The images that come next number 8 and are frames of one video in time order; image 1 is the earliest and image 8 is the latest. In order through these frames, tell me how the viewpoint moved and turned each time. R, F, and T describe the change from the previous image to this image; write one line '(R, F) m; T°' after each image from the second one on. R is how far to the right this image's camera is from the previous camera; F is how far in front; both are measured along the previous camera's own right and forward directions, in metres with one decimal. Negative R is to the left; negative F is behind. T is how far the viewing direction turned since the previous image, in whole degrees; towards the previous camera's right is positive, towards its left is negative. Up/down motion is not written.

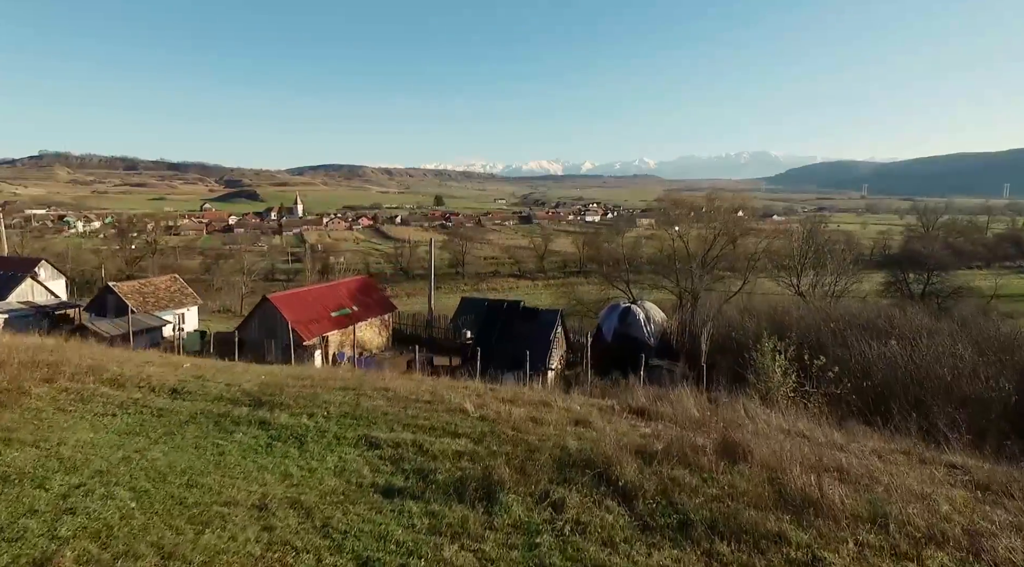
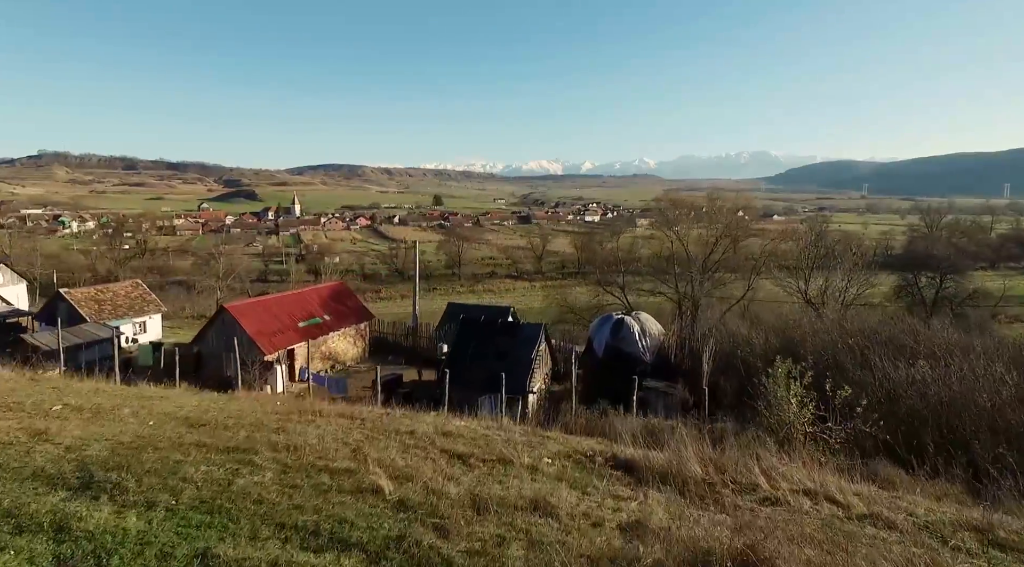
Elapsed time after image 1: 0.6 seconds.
(+0.2, +0.9) m; 0°
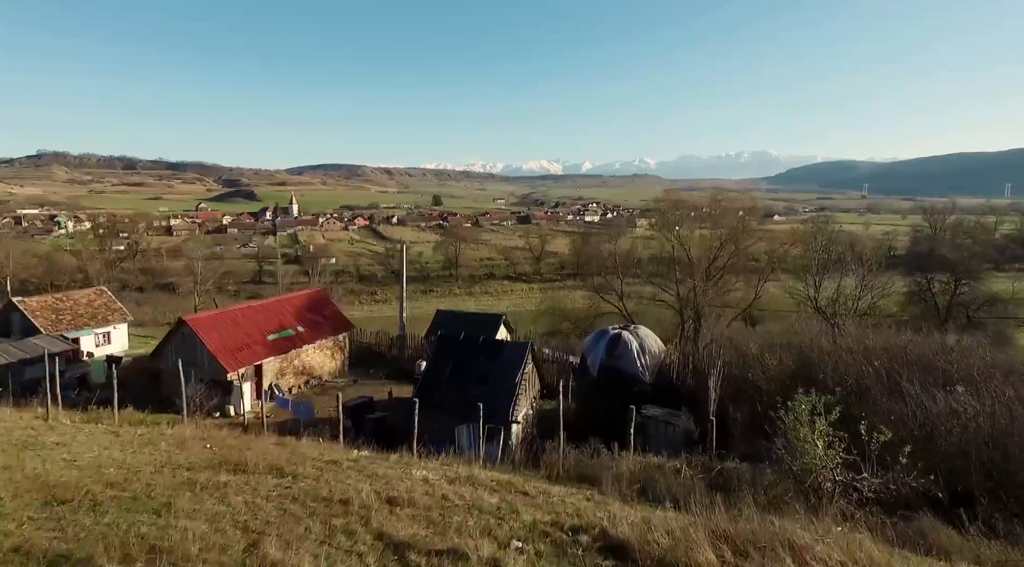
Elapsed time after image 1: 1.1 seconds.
(+0.2, +0.8) m; 0°
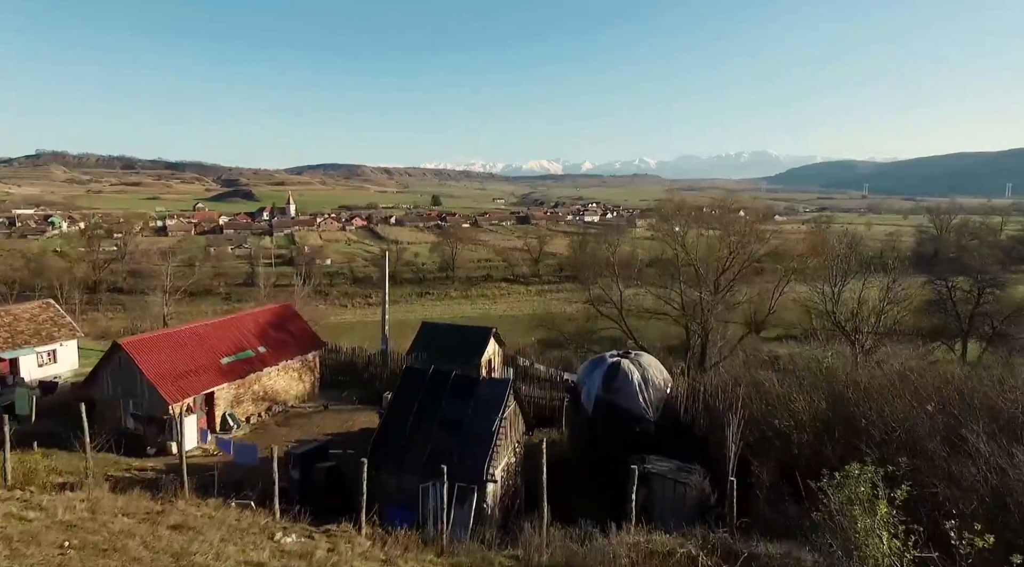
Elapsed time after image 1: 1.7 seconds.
(+0.2, +1.1) m; 0°
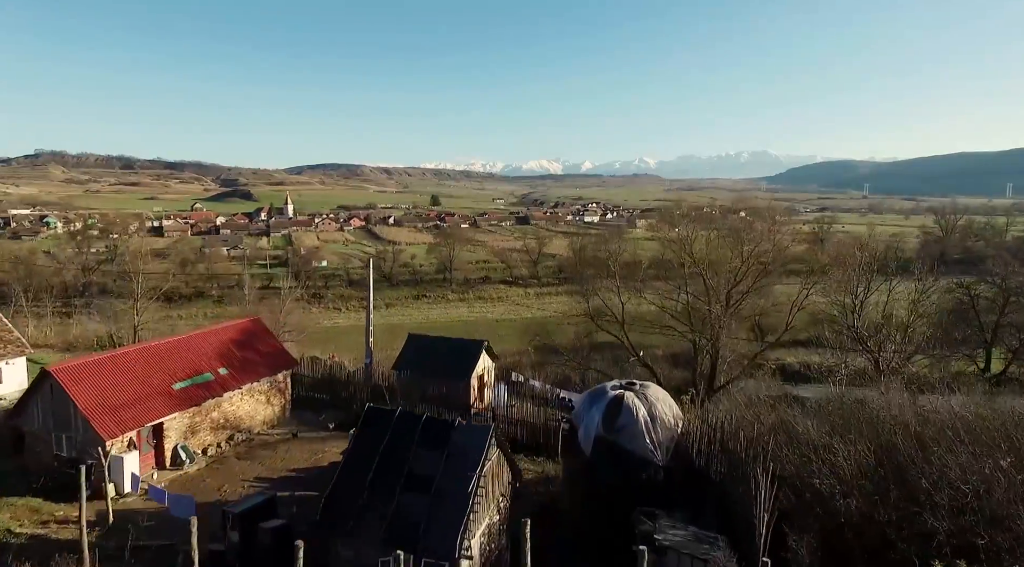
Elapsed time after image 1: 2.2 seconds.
(+0.1, +0.9) m; 0°
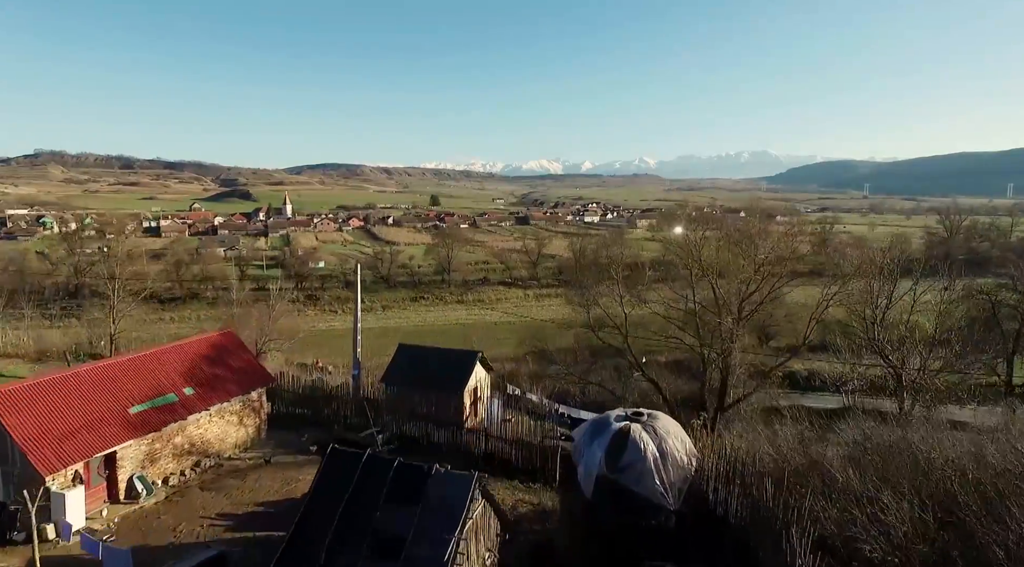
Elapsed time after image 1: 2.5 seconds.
(+0.1, +0.7) m; 0°
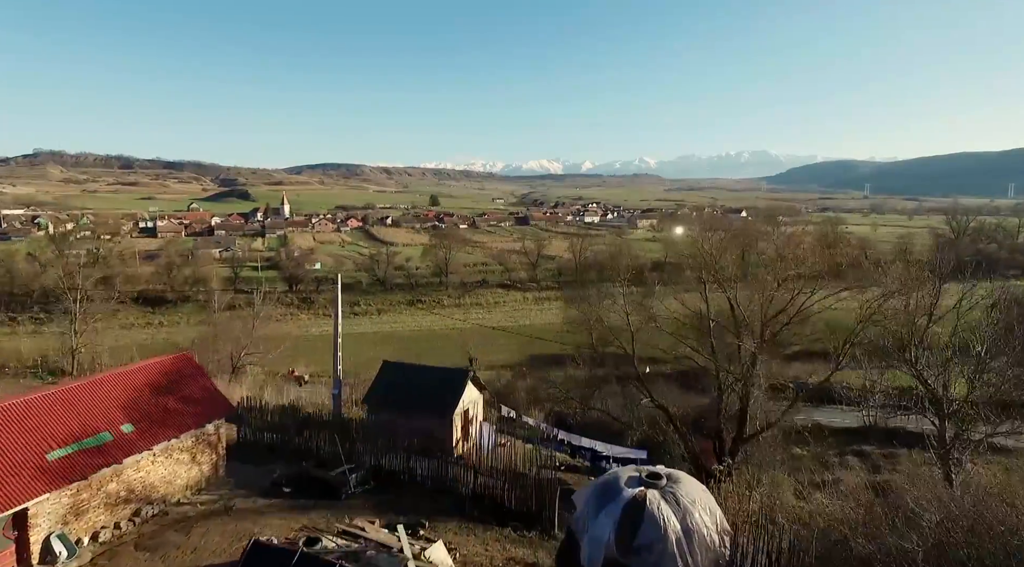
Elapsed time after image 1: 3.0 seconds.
(+0.1, +1.0) m; 0°
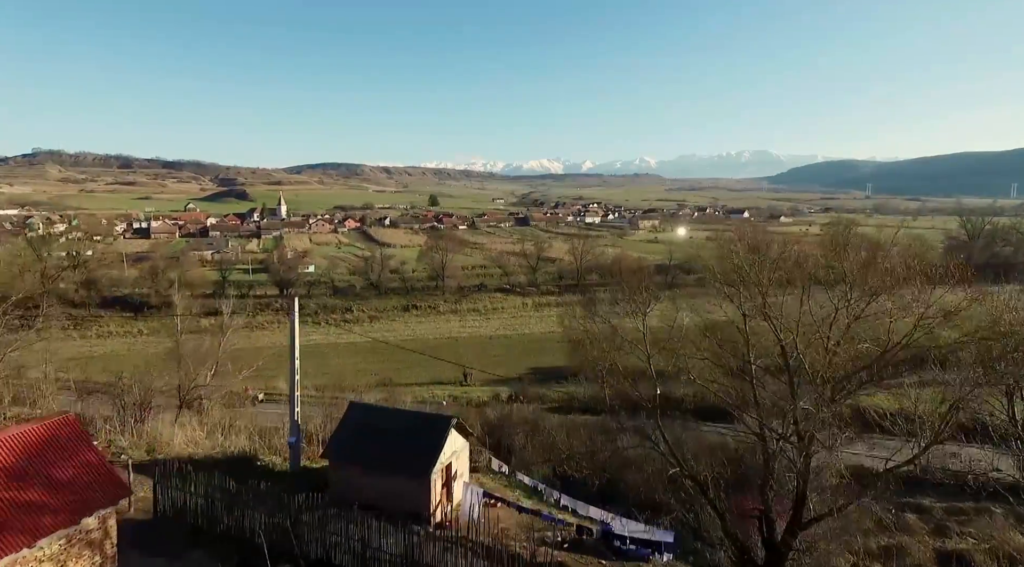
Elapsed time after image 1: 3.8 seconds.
(+0.1, +1.8) m; 0°
